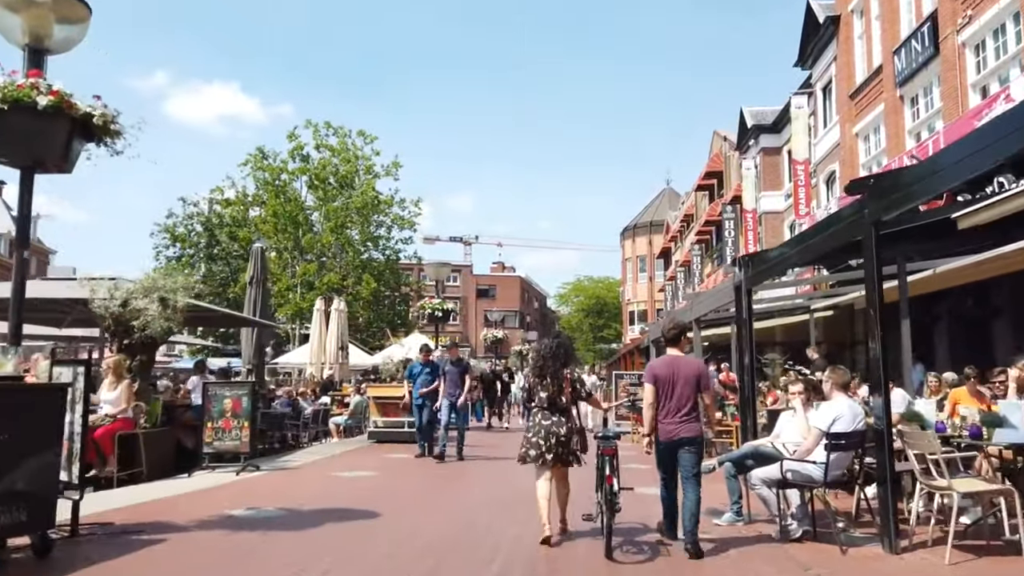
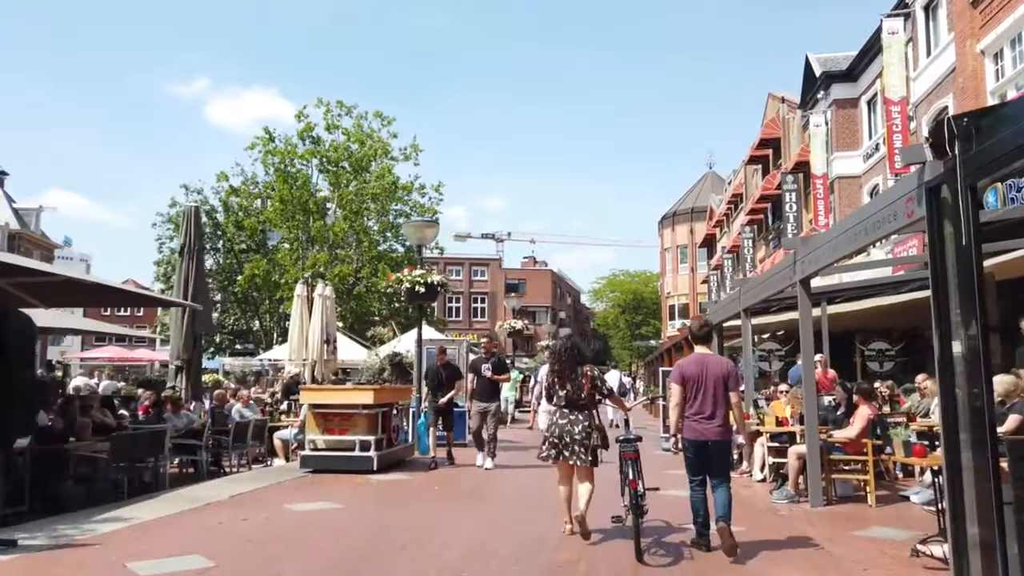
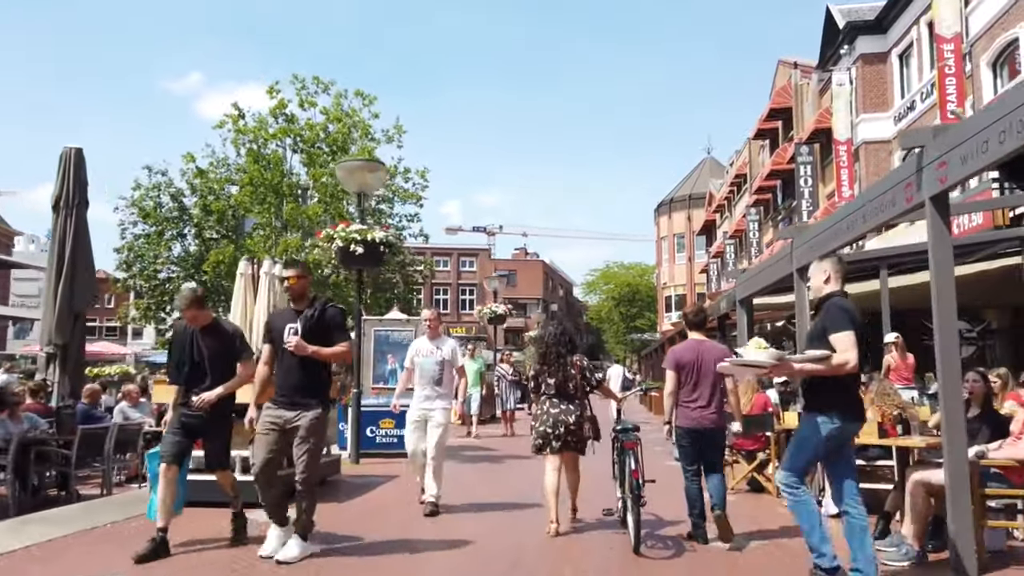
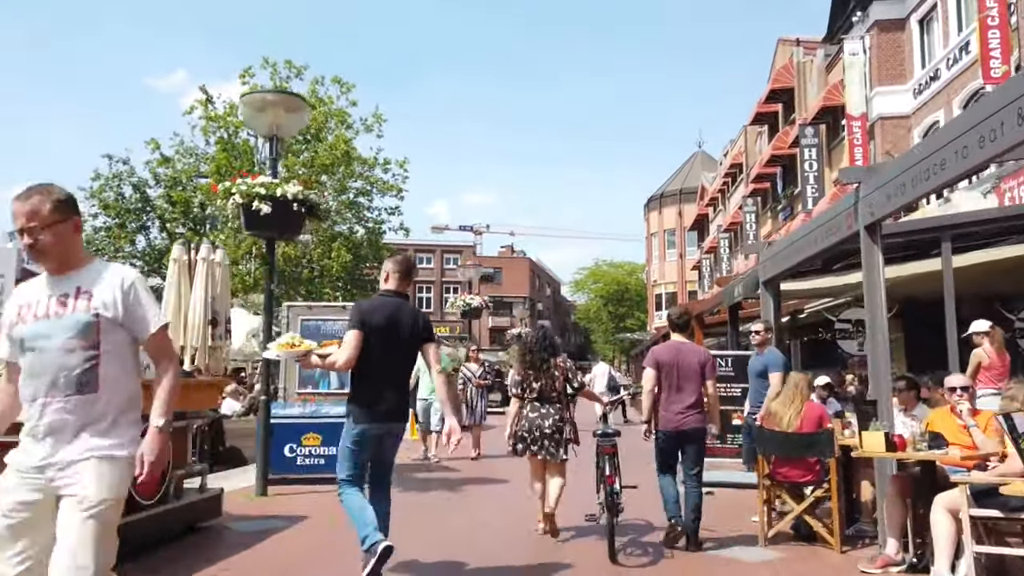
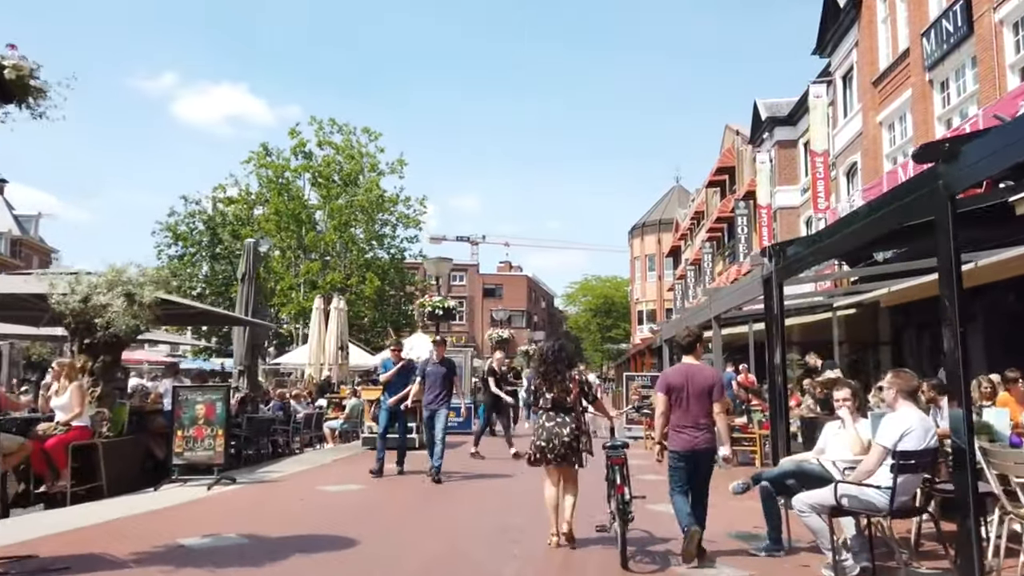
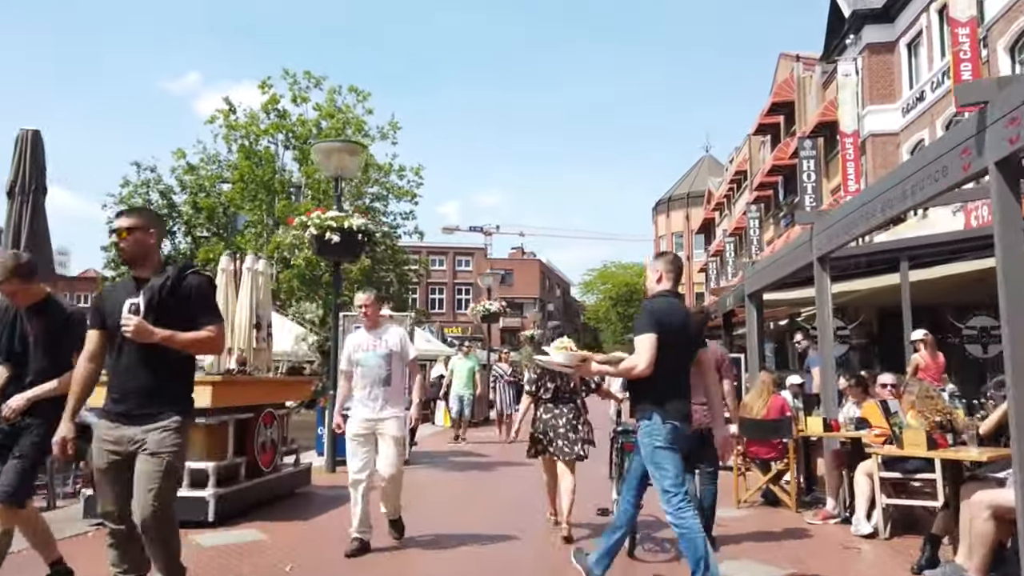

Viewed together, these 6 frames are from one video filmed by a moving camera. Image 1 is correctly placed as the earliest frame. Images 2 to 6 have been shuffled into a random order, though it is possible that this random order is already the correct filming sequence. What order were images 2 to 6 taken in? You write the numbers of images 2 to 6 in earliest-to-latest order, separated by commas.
5, 2, 3, 6, 4
